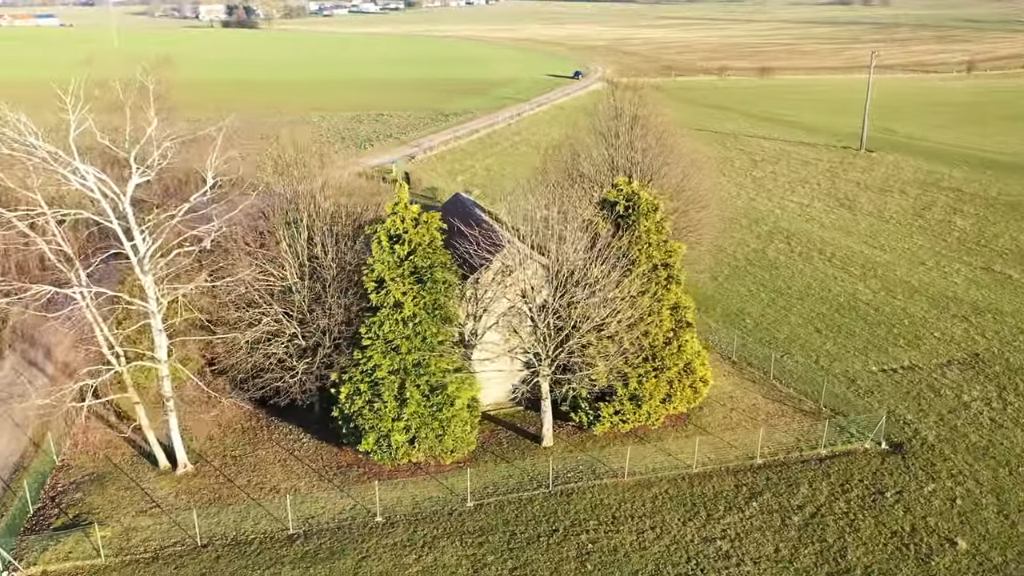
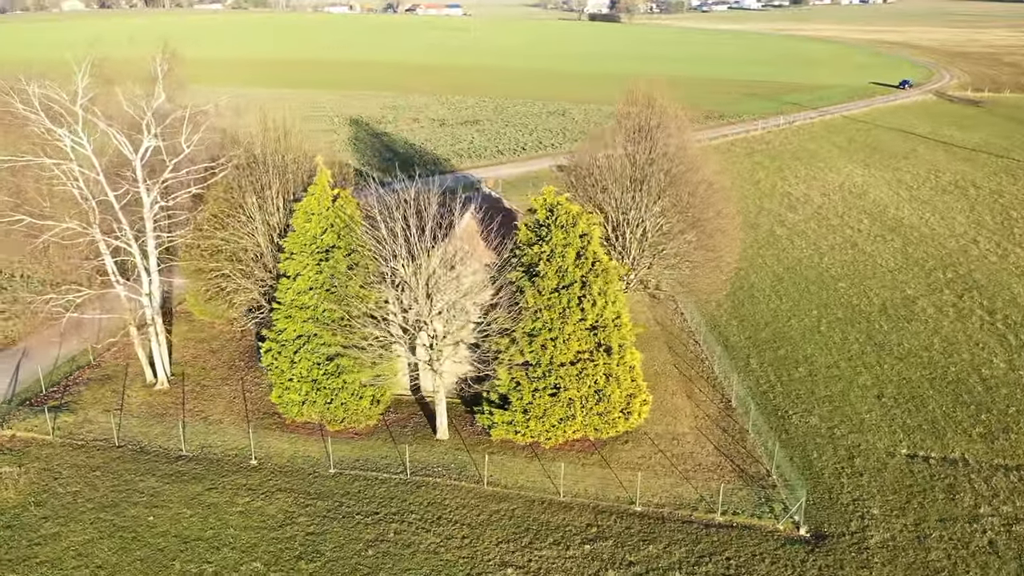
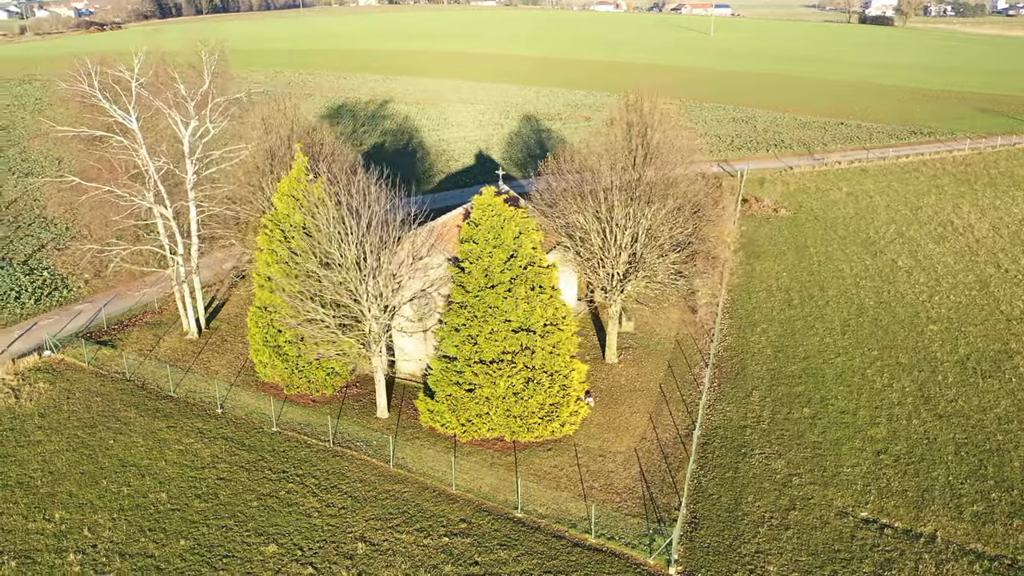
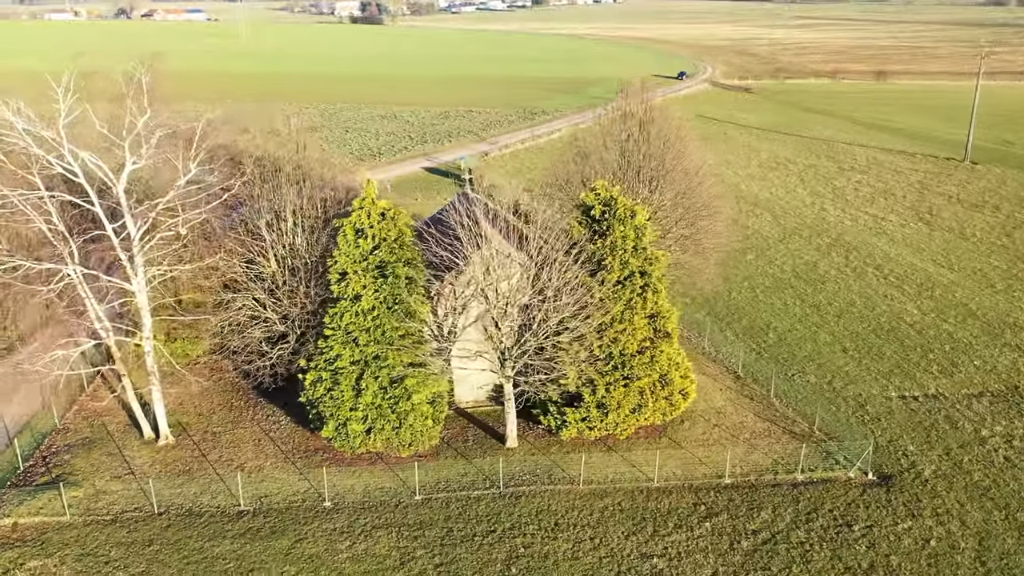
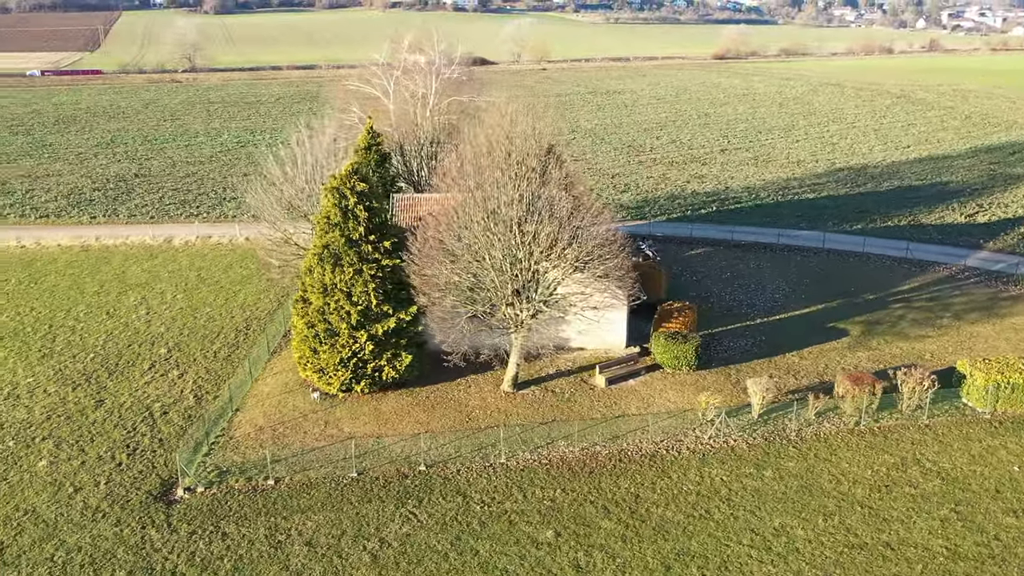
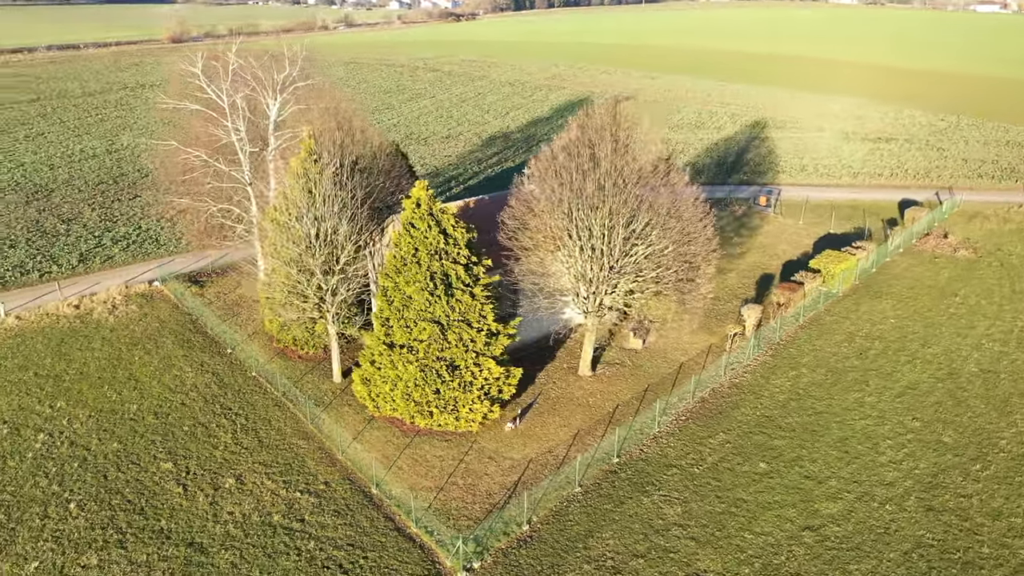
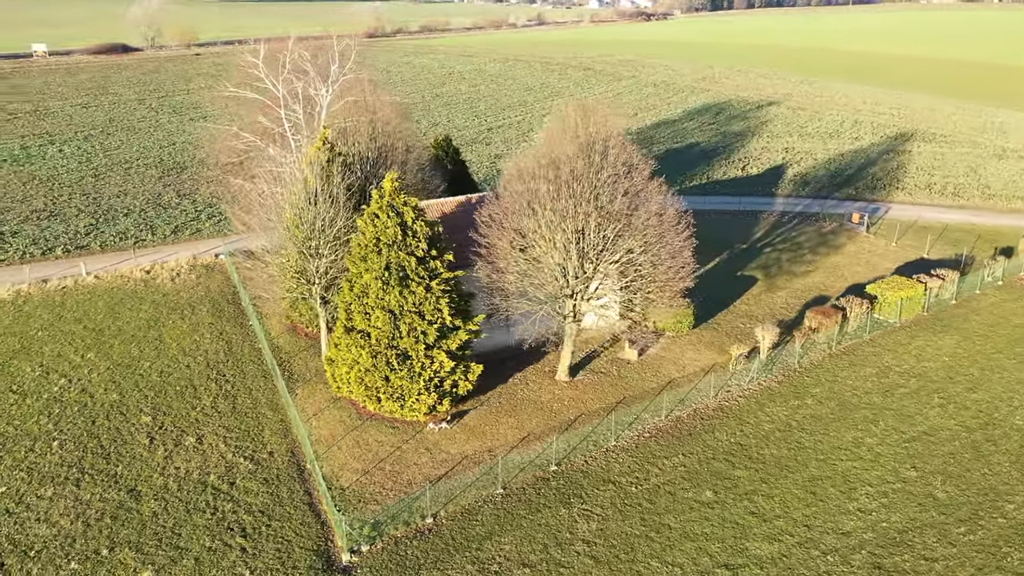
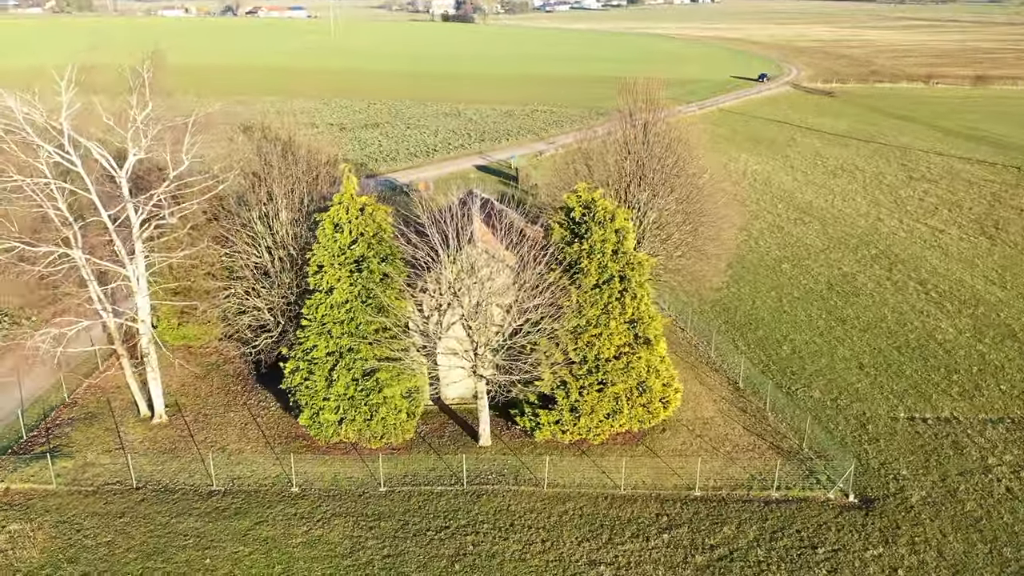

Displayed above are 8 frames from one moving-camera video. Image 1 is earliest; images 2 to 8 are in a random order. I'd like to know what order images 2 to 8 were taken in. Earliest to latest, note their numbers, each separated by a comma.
4, 8, 2, 3, 6, 7, 5
